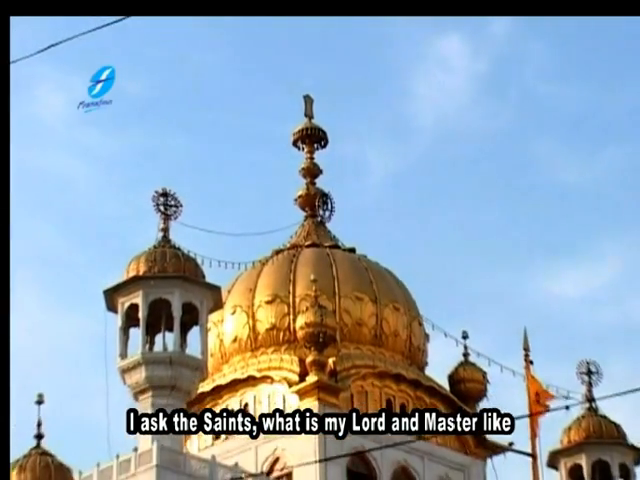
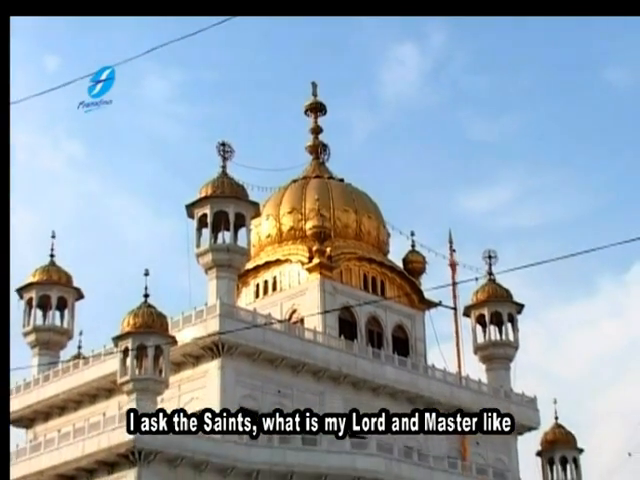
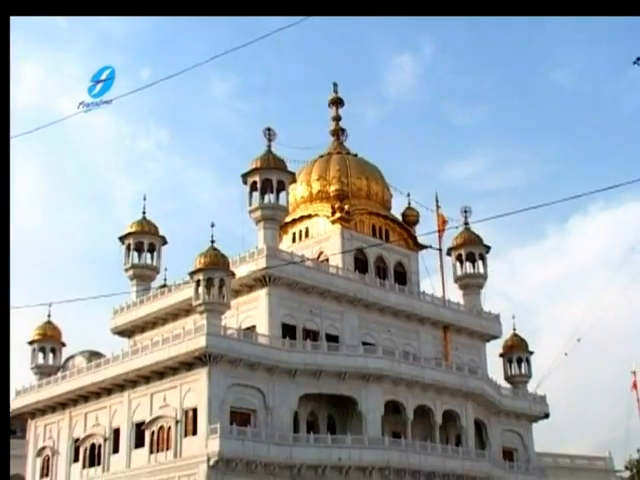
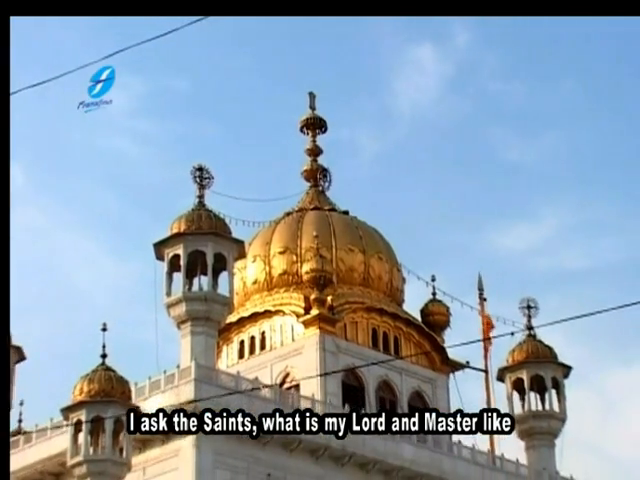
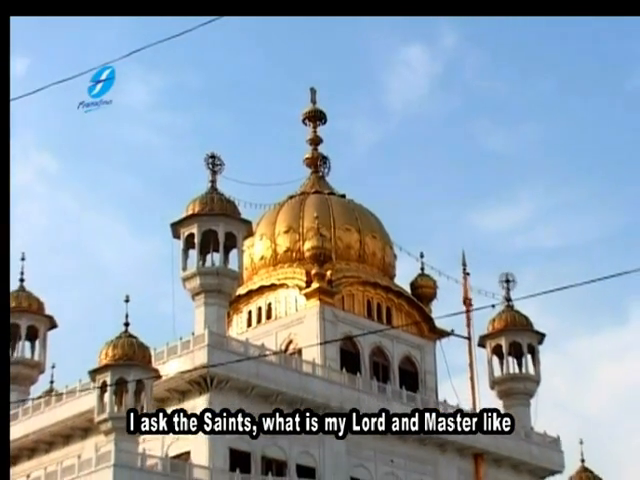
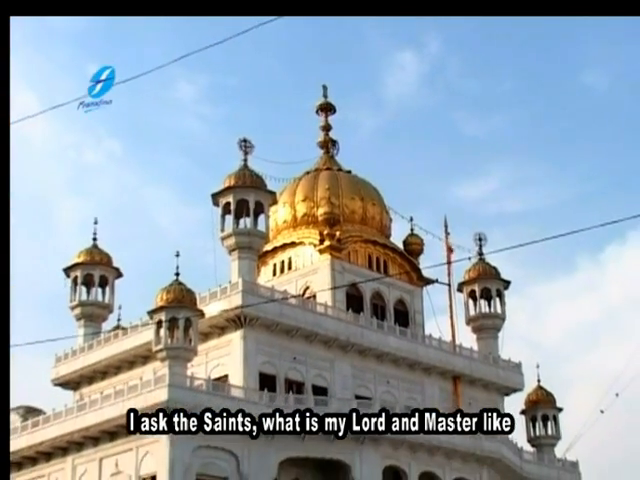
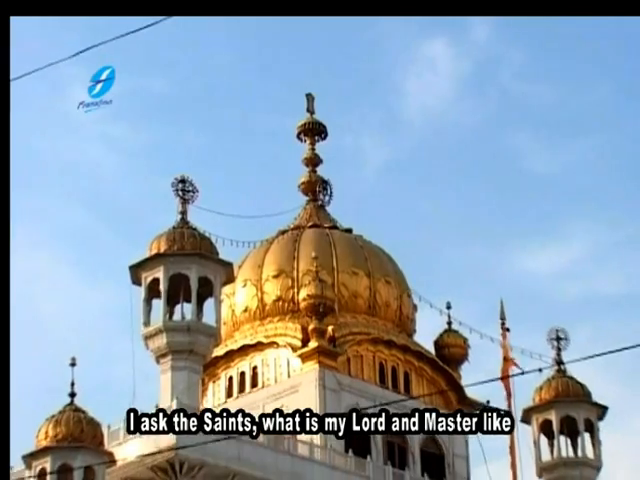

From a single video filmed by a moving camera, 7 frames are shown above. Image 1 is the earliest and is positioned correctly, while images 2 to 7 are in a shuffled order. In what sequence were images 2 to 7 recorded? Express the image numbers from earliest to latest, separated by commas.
7, 4, 5, 2, 6, 3
